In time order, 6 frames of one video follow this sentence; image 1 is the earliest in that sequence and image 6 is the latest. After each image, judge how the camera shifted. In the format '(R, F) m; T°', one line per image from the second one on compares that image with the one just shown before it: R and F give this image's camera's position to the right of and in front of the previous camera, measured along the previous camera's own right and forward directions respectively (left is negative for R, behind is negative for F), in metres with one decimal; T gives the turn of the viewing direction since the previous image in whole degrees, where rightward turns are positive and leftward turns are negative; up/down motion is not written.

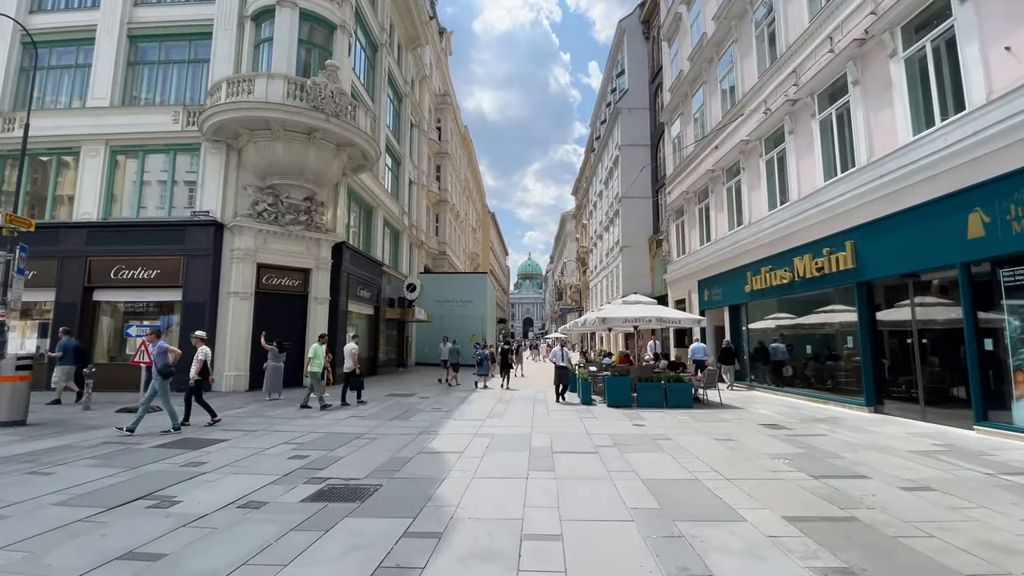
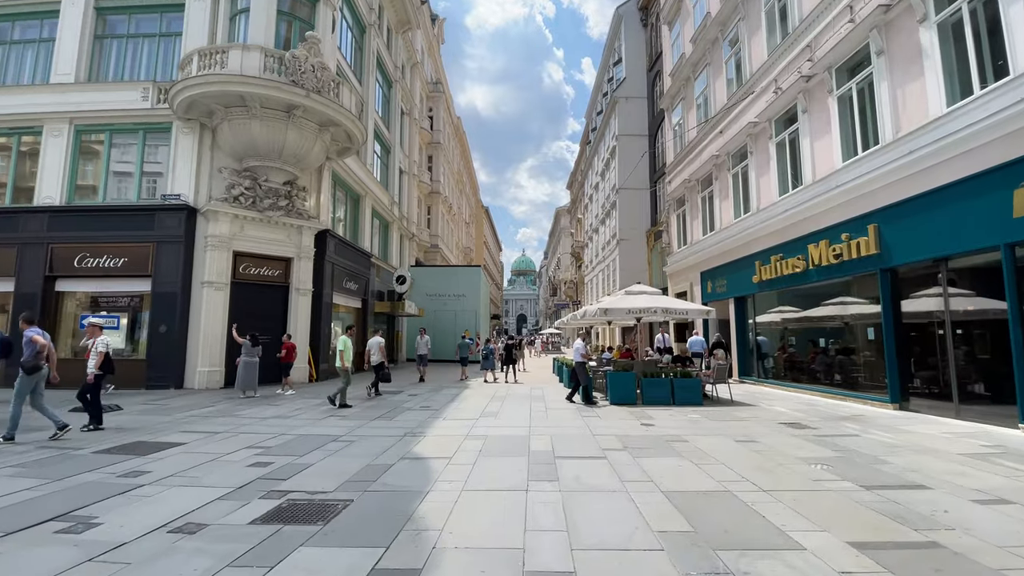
(0.0, +1.0) m; +1°
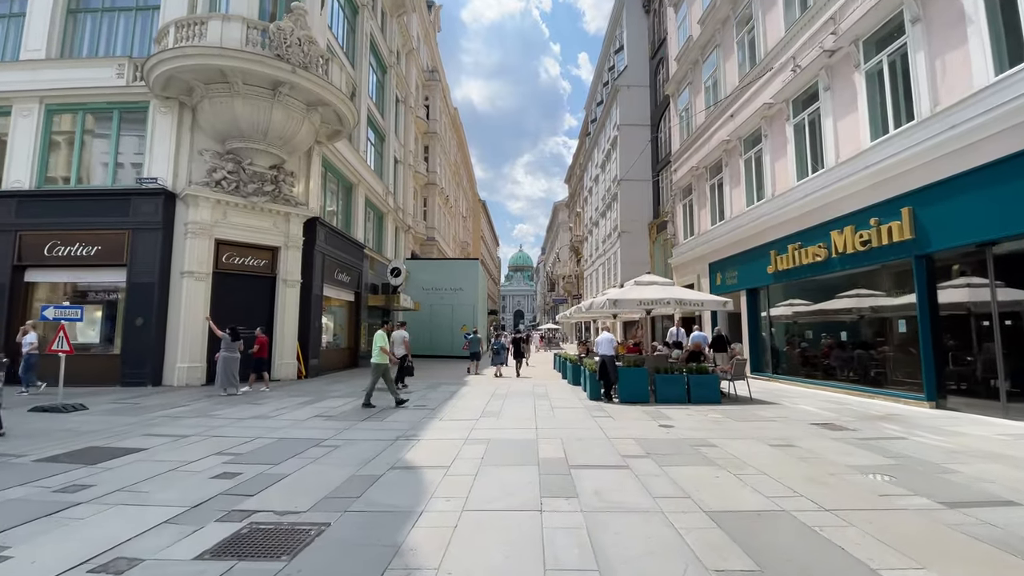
(-0.1, +0.9) m; 0°
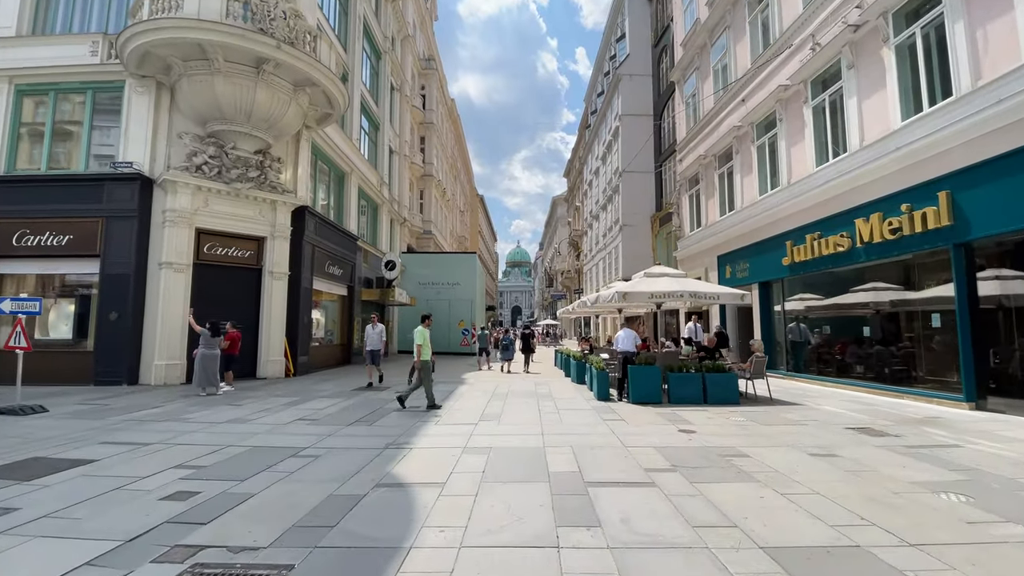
(-0.1, +0.8) m; 0°
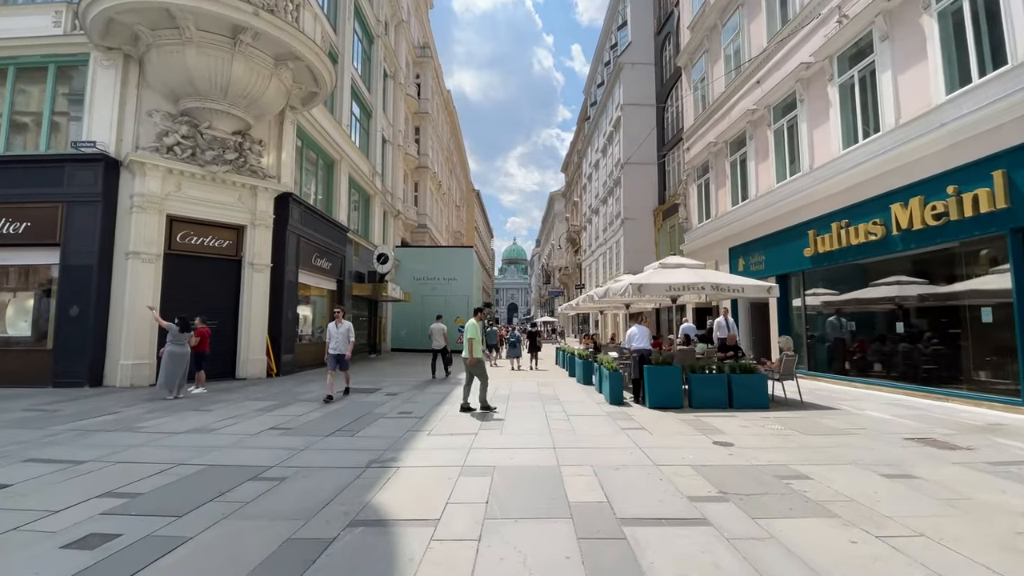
(-0.1, +1.0) m; 0°
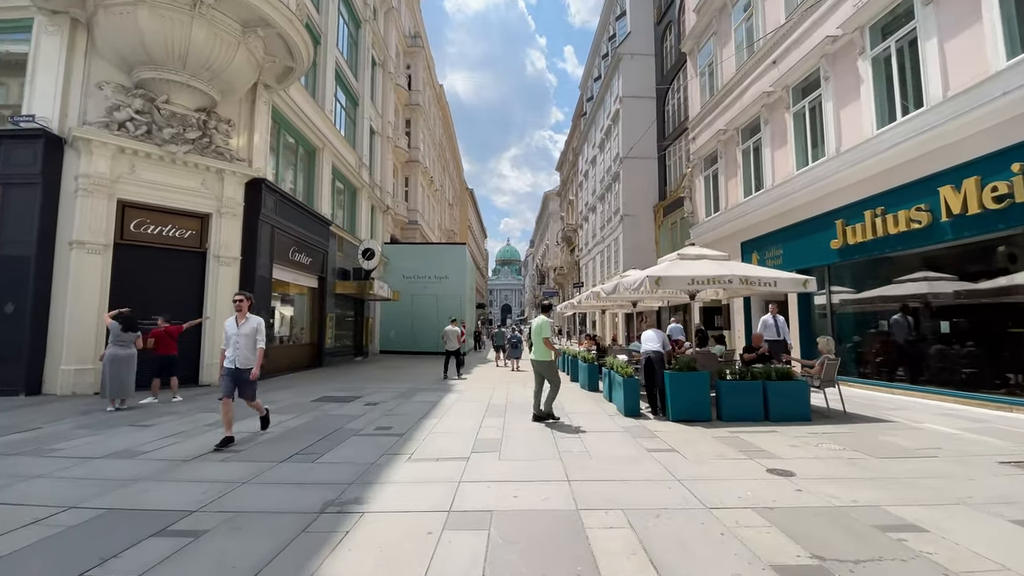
(-0.1, +1.3) m; +1°
